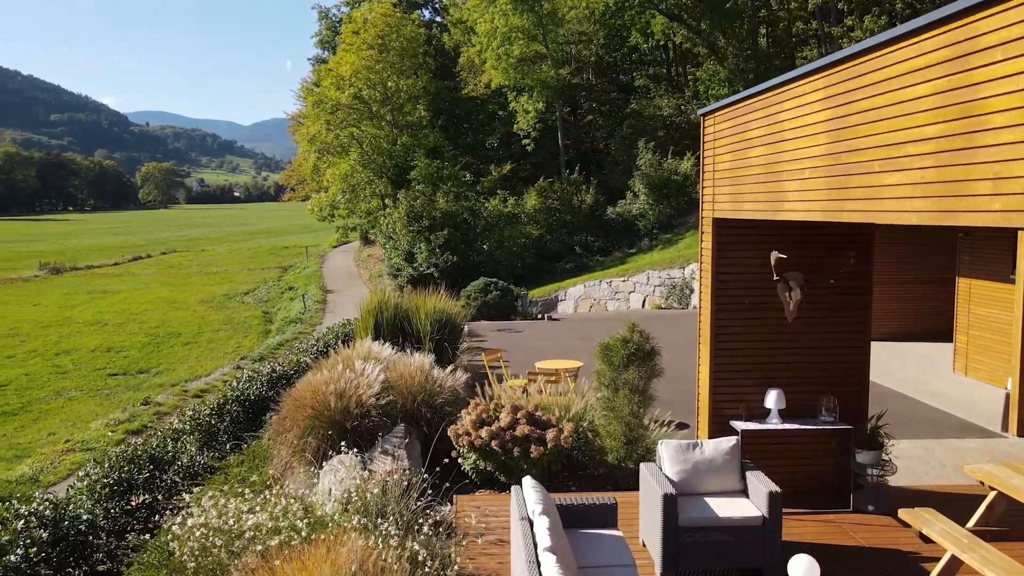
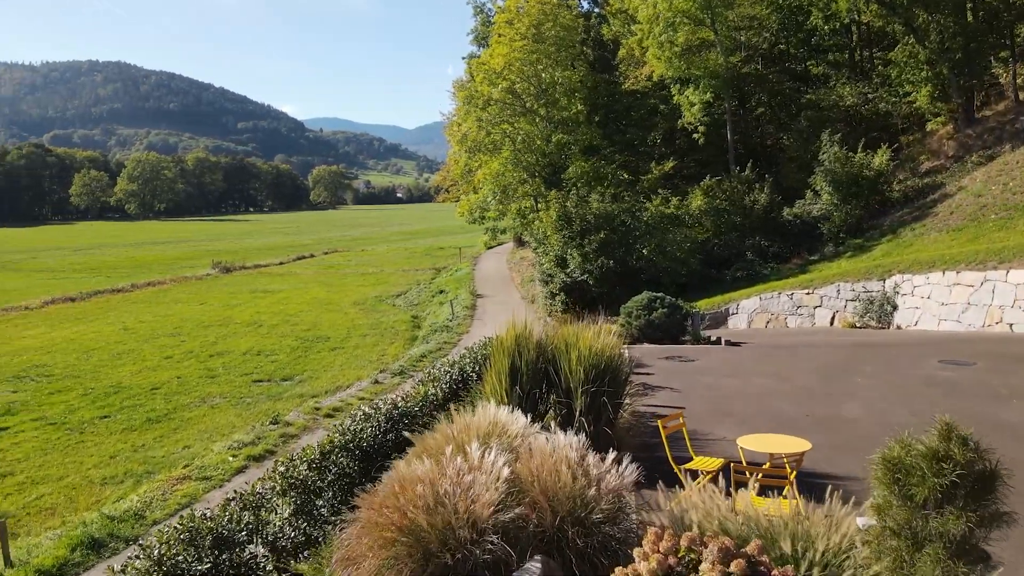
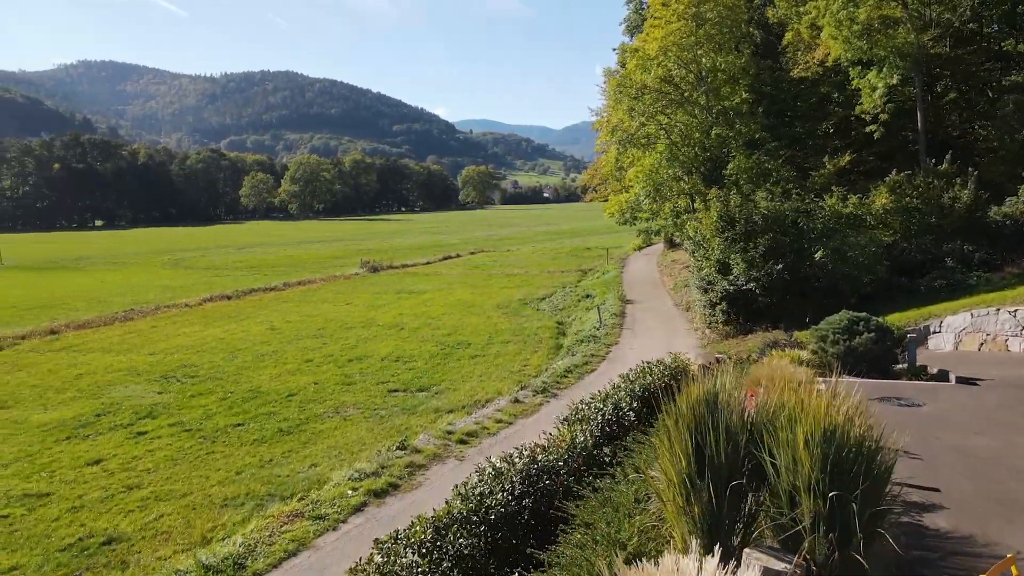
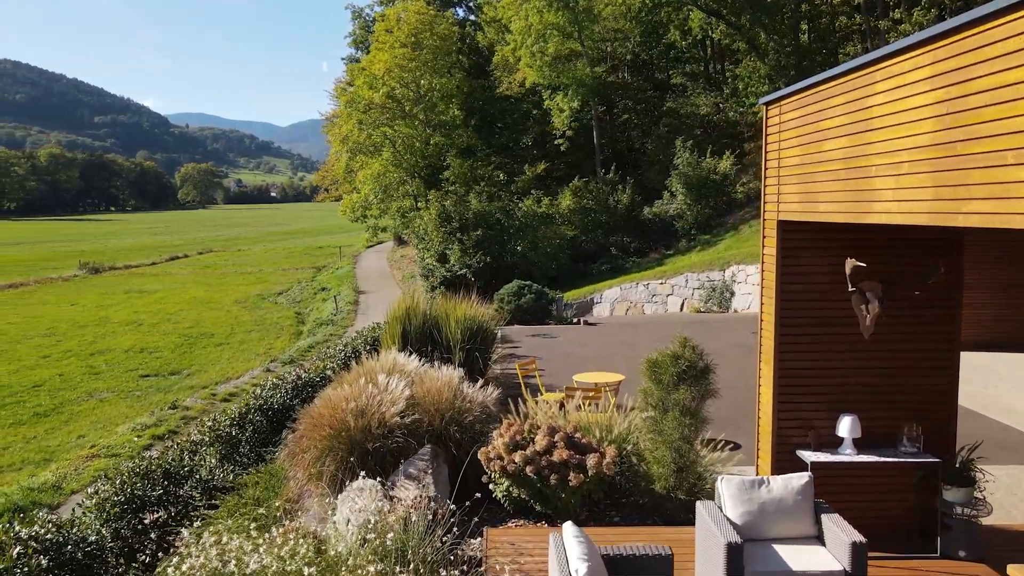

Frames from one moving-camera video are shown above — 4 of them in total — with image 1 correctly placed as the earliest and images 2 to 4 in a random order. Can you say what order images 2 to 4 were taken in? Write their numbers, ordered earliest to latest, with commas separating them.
4, 2, 3
